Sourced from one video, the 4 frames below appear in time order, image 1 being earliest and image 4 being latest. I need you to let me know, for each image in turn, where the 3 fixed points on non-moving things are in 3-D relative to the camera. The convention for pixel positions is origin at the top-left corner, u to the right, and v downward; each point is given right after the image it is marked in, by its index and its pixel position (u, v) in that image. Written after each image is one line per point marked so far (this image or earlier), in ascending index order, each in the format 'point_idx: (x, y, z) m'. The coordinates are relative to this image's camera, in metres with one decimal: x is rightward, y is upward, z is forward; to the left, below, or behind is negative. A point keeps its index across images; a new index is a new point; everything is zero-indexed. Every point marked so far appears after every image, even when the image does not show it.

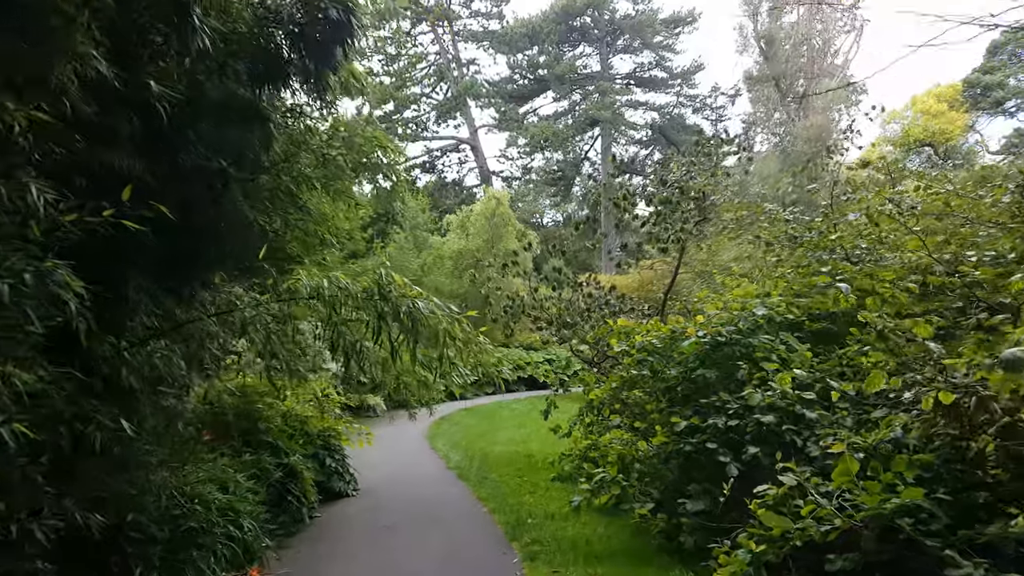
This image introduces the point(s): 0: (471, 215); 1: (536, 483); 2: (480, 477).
0: (-0.9, +1.6, +17.2) m
1: (+0.2, -1.4, +5.5) m
2: (-0.2, -1.4, +5.8) m
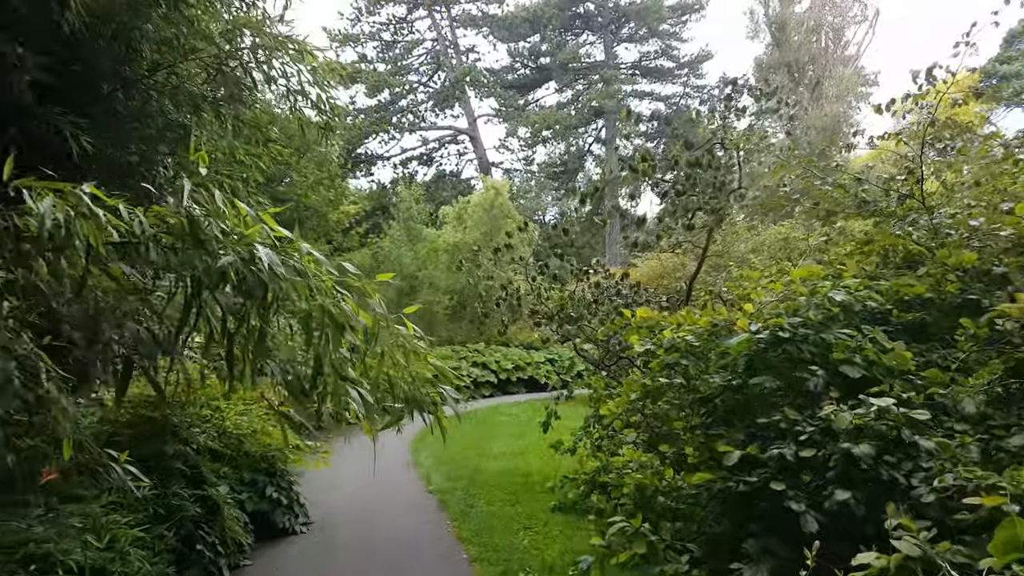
0: (-0.9, +1.7, +16.2) m
1: (+0.1, -1.3, +4.5) m
2: (-0.3, -1.3, +4.7) m
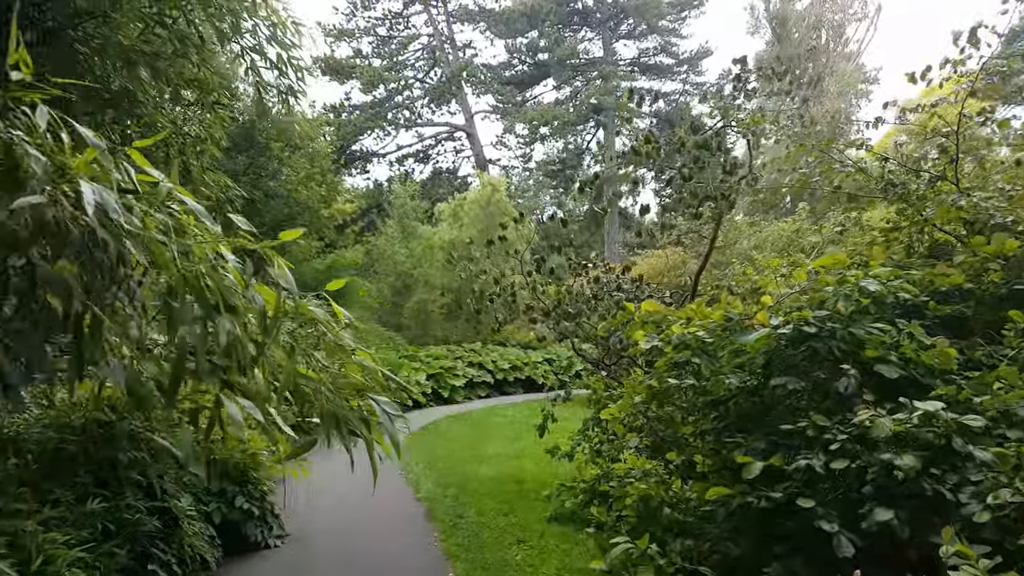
0: (-1.0, +1.8, +15.9) m
1: (+0.1, -1.3, +4.1) m
2: (-0.3, -1.3, +4.4) m
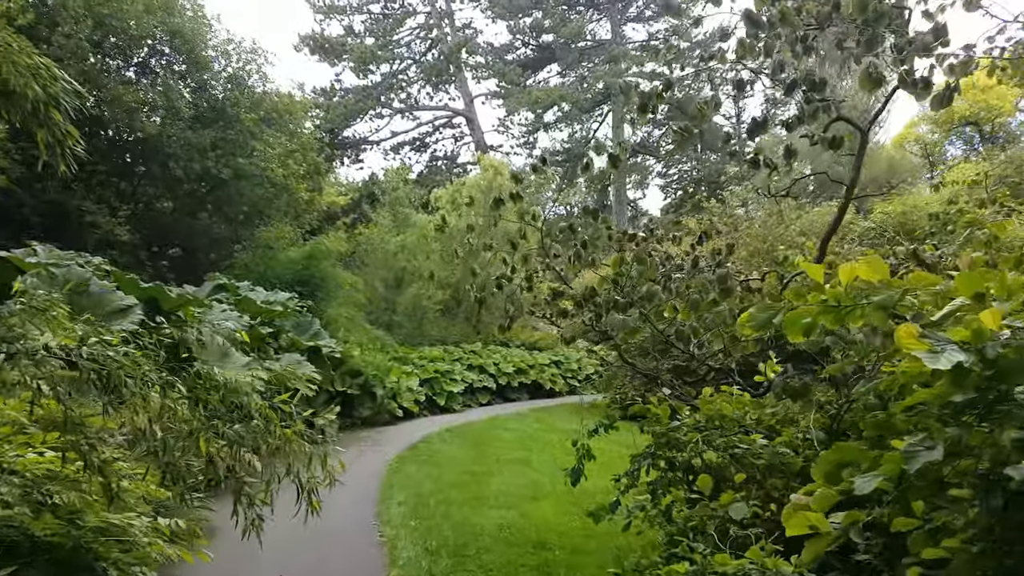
0: (-0.9, +1.9, +14.3) m
1: (+0.2, -1.2, +2.6) m
2: (-0.3, -1.2, +2.9) m
